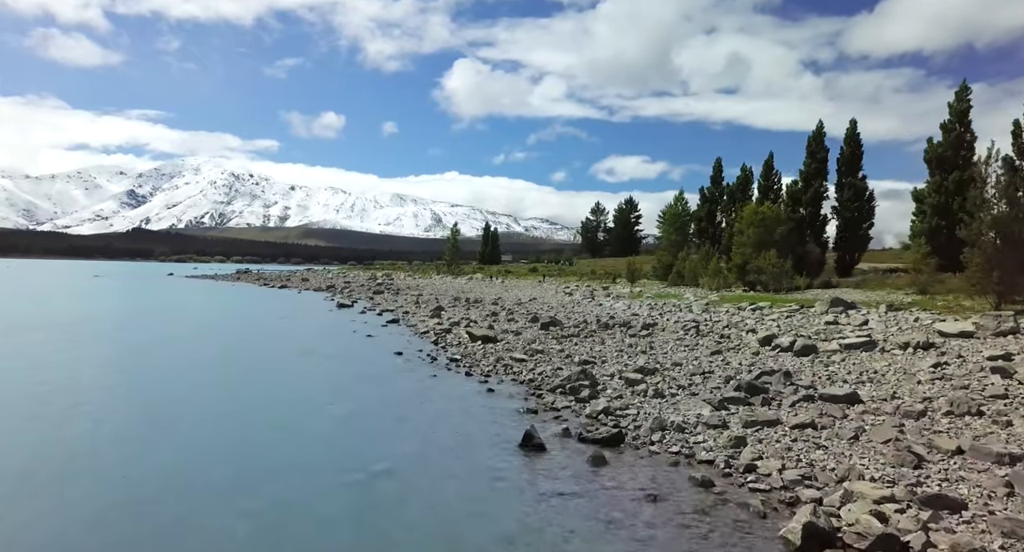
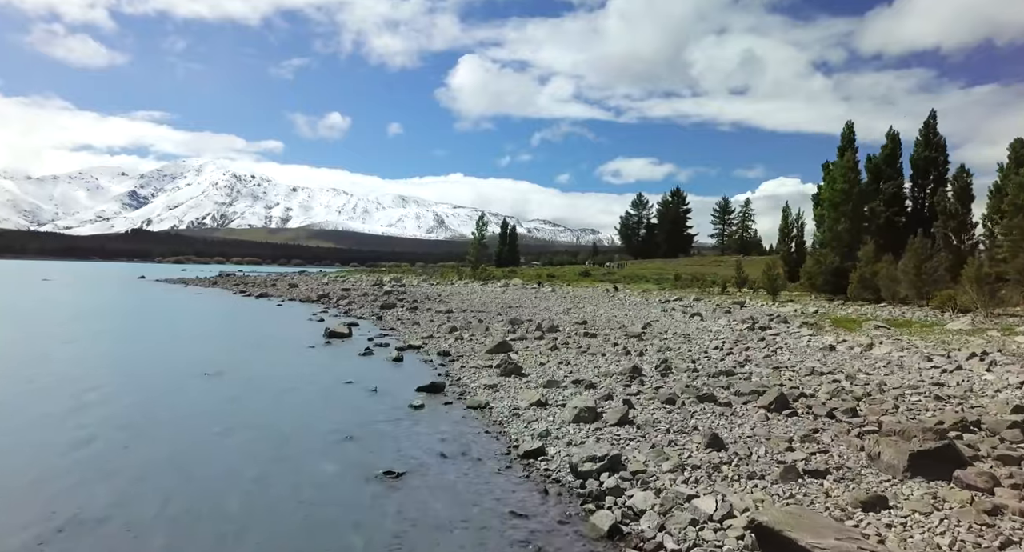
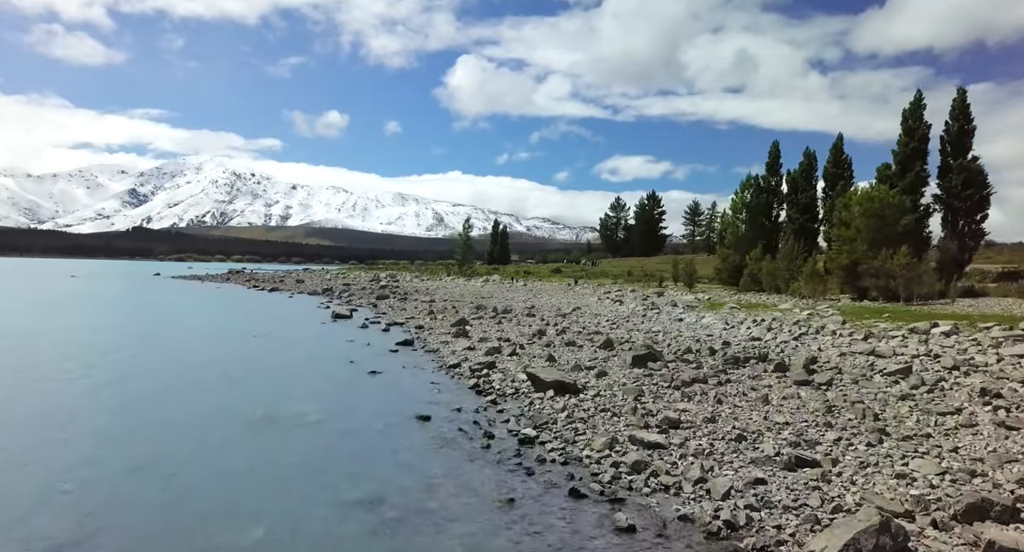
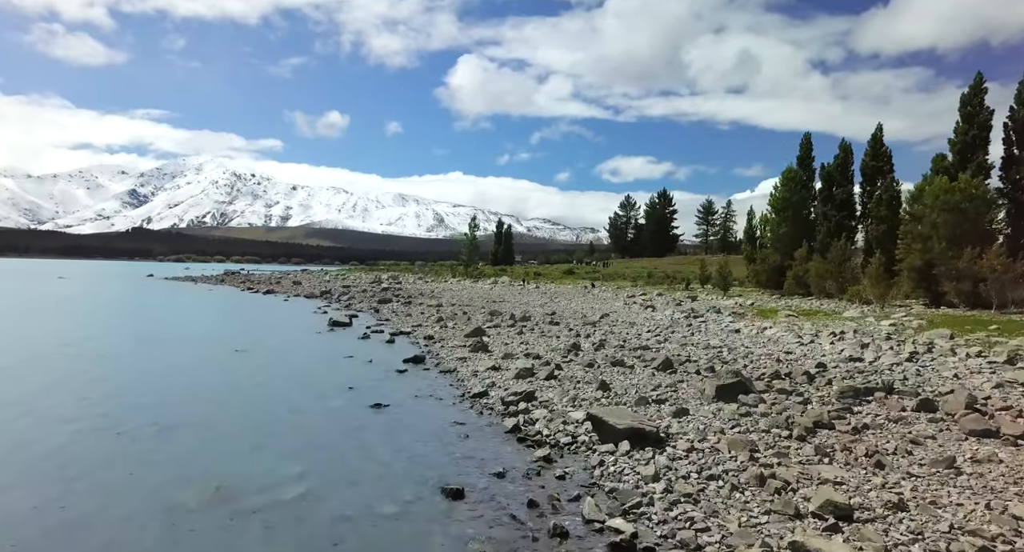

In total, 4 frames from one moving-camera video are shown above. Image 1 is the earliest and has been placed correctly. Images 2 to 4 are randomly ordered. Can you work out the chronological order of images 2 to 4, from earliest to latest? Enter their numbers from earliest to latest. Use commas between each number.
3, 4, 2
